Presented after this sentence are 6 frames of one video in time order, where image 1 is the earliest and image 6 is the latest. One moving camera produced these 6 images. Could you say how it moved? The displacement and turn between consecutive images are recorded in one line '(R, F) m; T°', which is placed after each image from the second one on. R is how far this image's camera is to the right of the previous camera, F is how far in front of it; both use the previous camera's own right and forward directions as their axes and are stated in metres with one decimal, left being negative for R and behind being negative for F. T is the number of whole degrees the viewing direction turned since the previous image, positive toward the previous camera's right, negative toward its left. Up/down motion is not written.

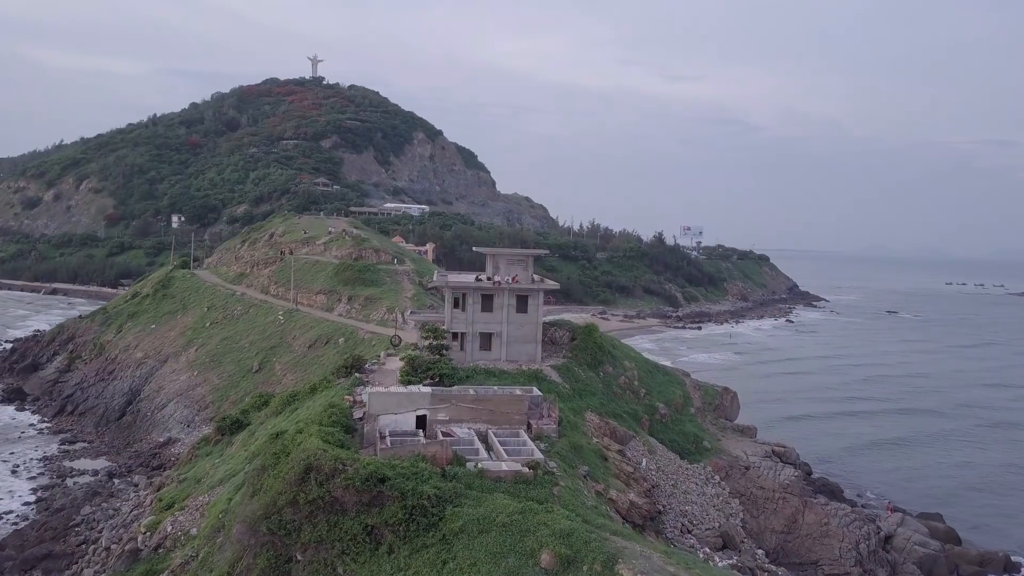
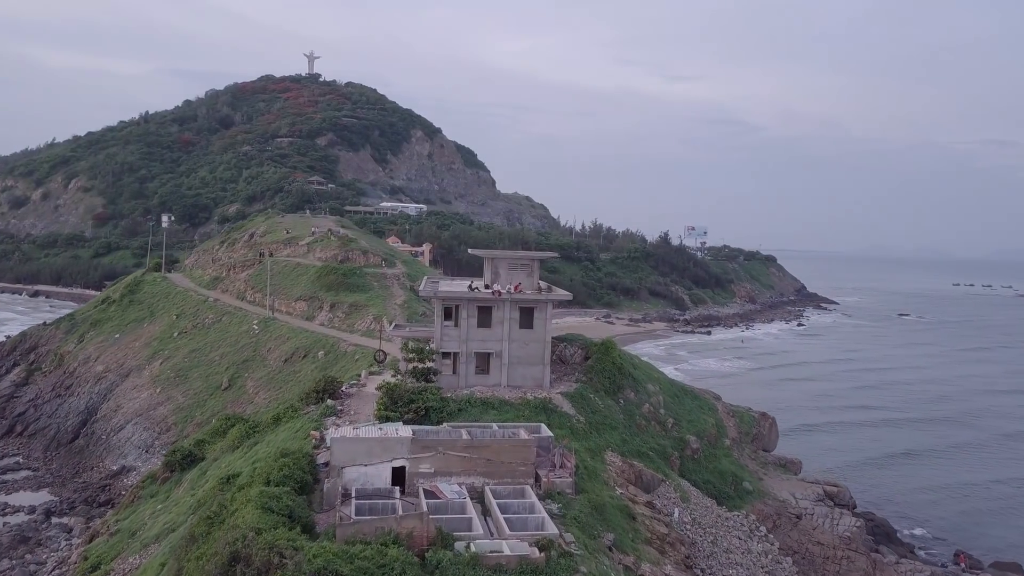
(-0.1, +5.0) m; 0°
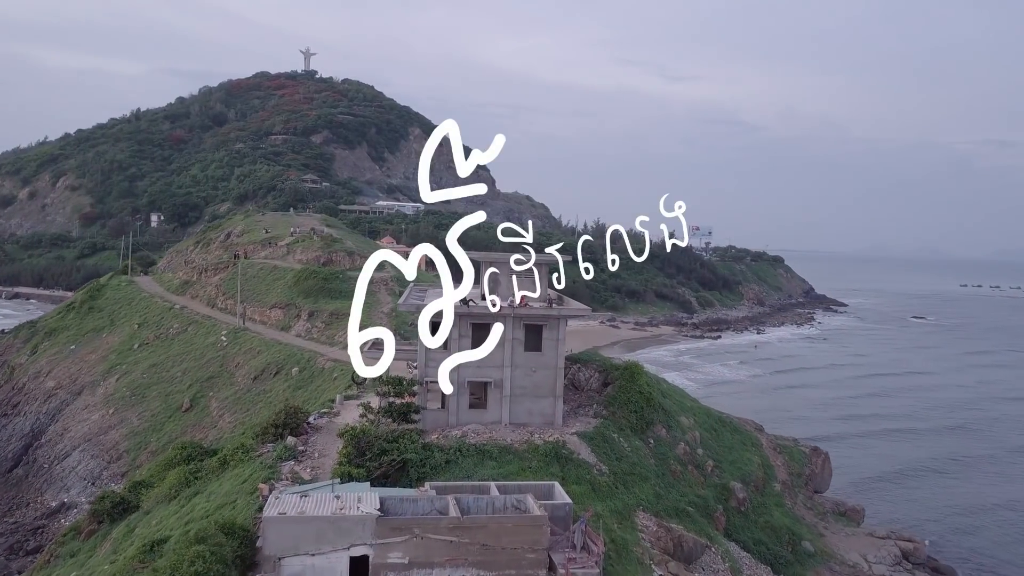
(-0.1, +5.0) m; 0°
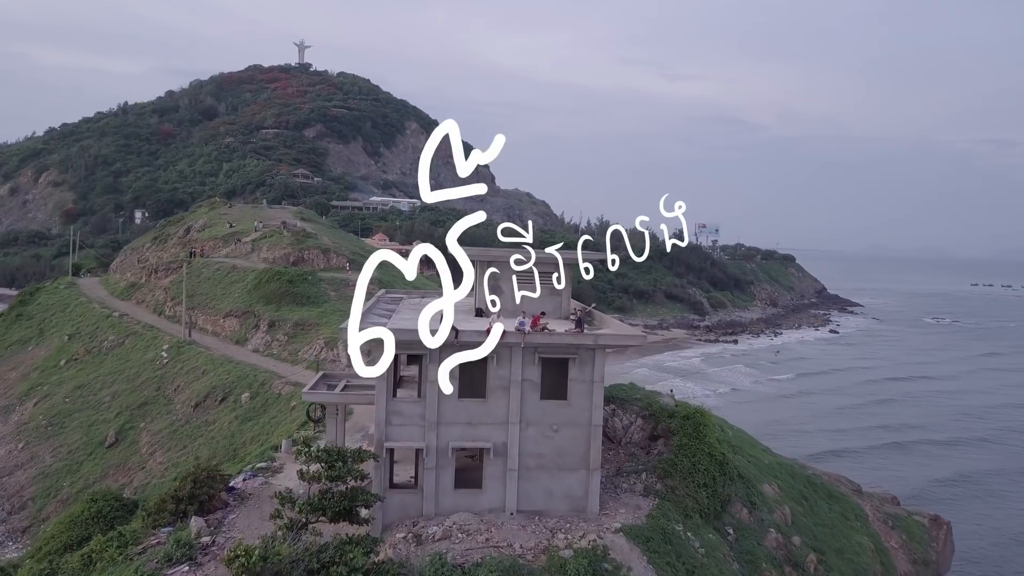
(-0.2, +6.9) m; 0°
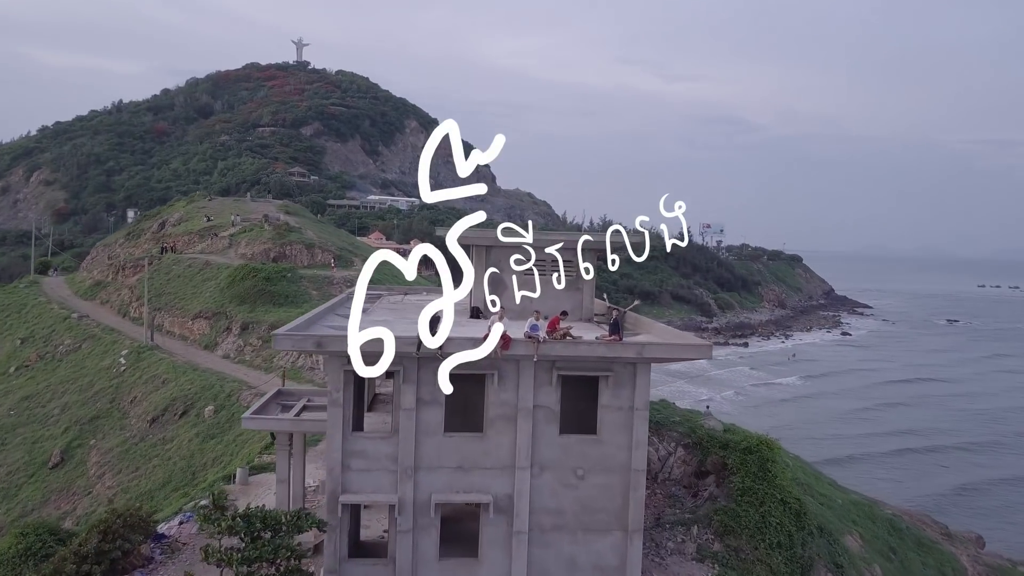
(-0.1, +3.6) m; 0°
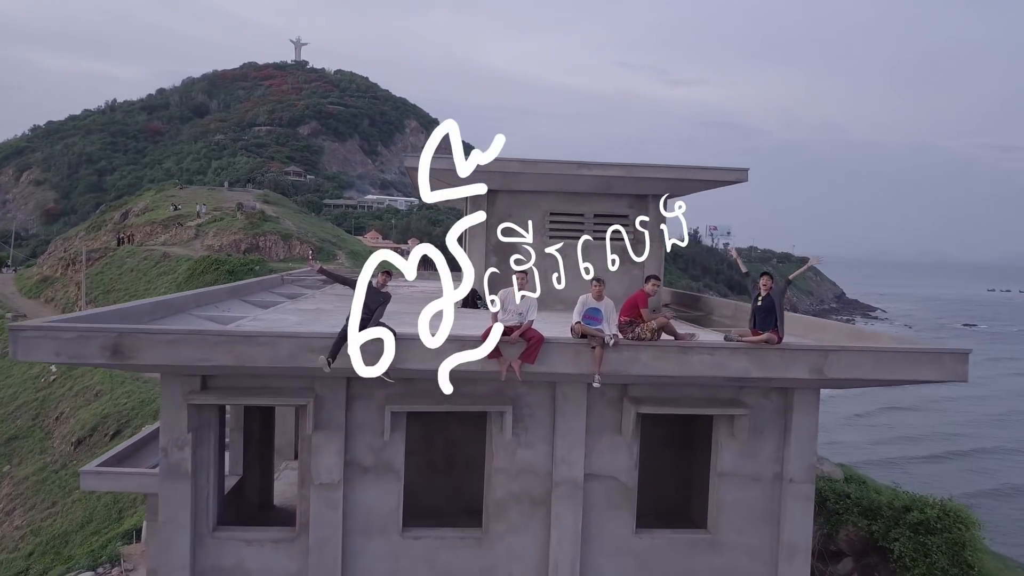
(-0.2, +4.5) m; 0°
